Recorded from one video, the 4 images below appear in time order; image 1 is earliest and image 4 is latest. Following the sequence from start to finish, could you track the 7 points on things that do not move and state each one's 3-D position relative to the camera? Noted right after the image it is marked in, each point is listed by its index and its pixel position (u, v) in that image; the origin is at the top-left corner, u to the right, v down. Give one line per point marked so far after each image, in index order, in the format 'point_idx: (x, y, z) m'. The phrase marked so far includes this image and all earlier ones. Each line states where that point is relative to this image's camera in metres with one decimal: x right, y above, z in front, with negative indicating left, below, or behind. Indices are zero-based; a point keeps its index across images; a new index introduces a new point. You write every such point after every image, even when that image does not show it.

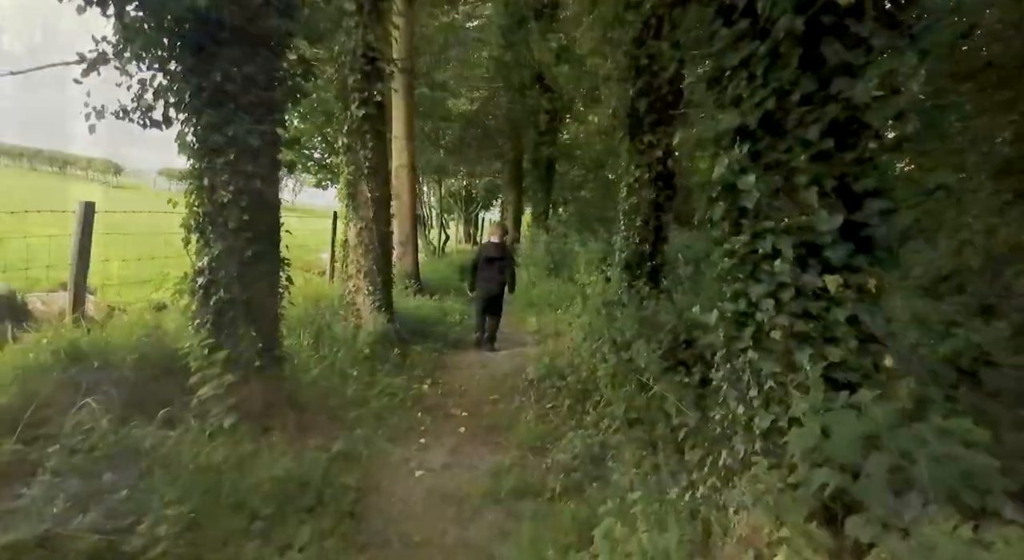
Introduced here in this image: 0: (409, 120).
0: (-1.9, +2.9, +11.5) m
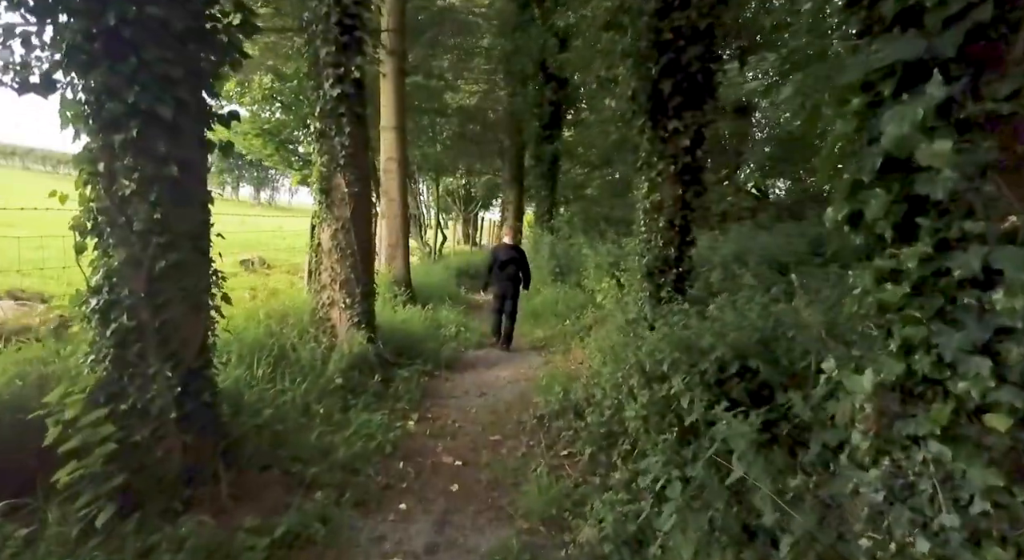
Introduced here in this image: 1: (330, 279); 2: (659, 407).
0: (-1.9, +2.8, +10.3) m
1: (-1.9, 0.0, +6.4) m
2: (+1.1, -0.9, +4.5) m
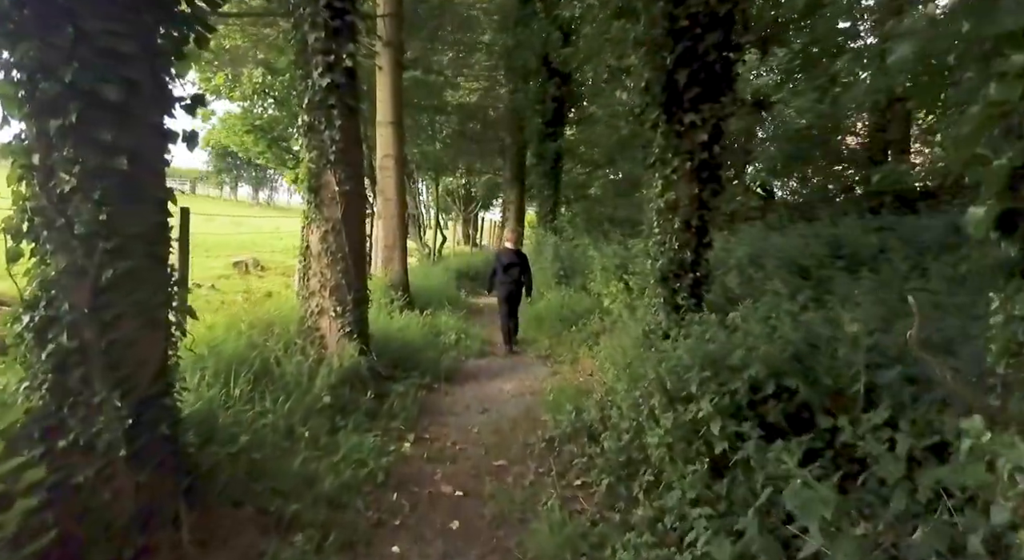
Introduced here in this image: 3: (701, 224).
0: (-1.8, +2.8, +9.8) m
1: (-1.8, -0.1, +5.9) m
2: (+1.1, -1.0, +4.0) m
3: (+2.2, +0.6, +7.1) m
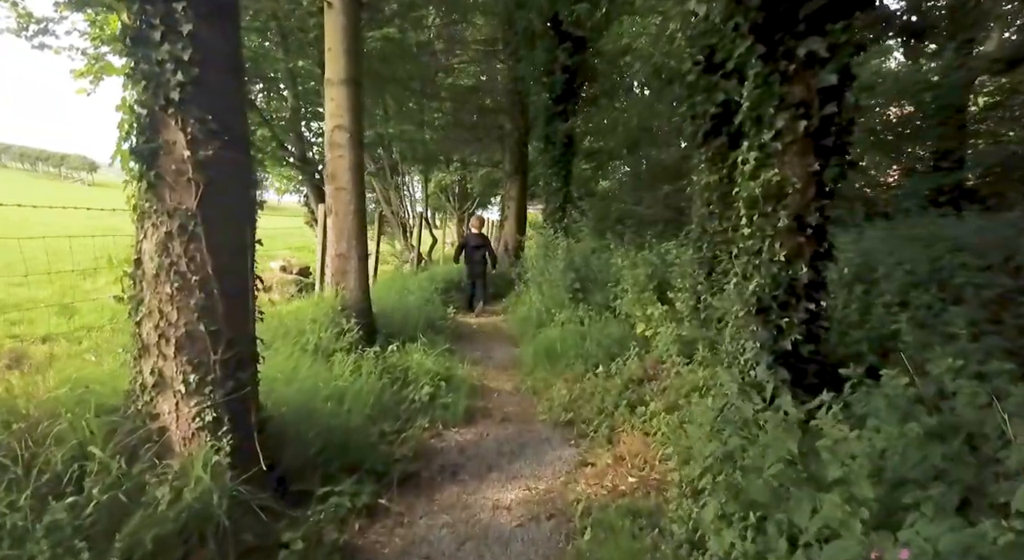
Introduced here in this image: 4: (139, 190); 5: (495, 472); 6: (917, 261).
0: (-1.8, +2.5, +7.0) m
1: (-1.8, -0.3, +3.2) m
2: (+1.1, -1.2, +1.3) m
3: (+2.2, +0.4, +4.4) m
4: (-1.9, +0.5, +3.3) m
5: (-0.1, -1.3, +4.3) m
6: (+4.0, +0.2, +6.1) m
